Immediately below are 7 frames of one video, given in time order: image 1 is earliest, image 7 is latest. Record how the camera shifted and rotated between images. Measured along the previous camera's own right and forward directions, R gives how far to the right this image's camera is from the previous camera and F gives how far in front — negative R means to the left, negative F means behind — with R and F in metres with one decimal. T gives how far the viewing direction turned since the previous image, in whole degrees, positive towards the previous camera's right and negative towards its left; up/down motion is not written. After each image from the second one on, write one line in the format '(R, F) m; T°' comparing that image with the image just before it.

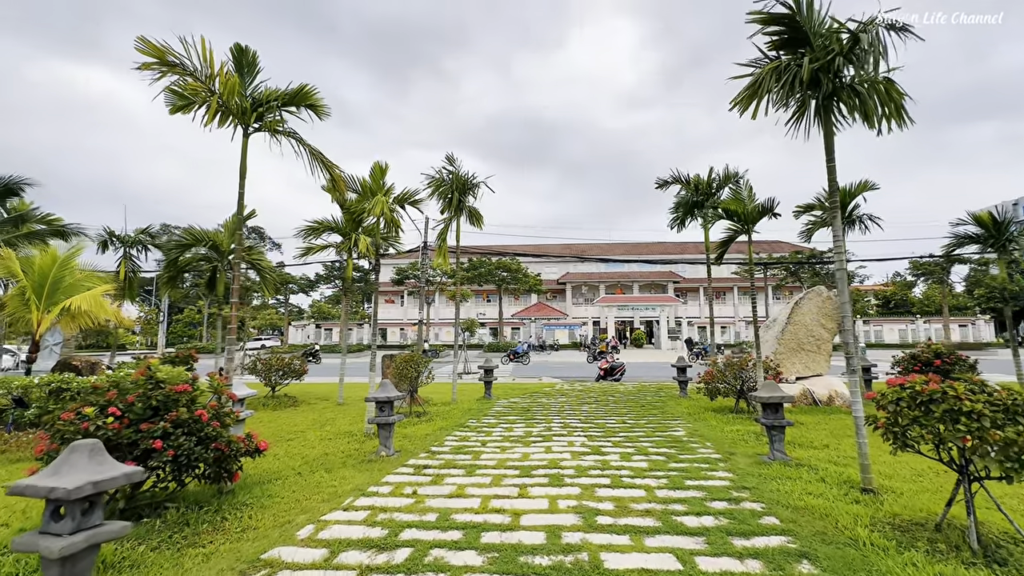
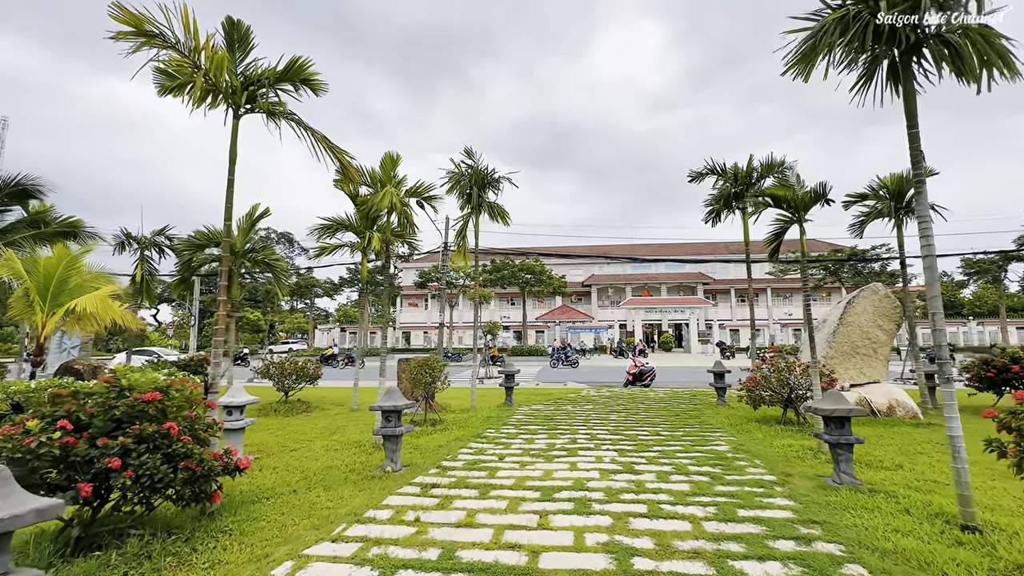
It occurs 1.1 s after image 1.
(+0.1, +0.6) m; -3°
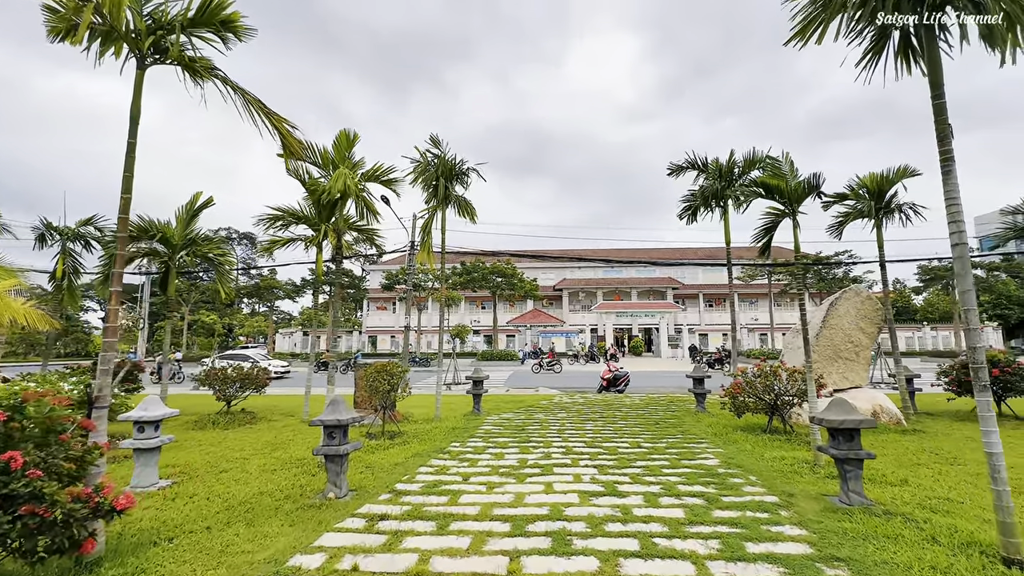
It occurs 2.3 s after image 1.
(0.0, +0.7) m; +4°
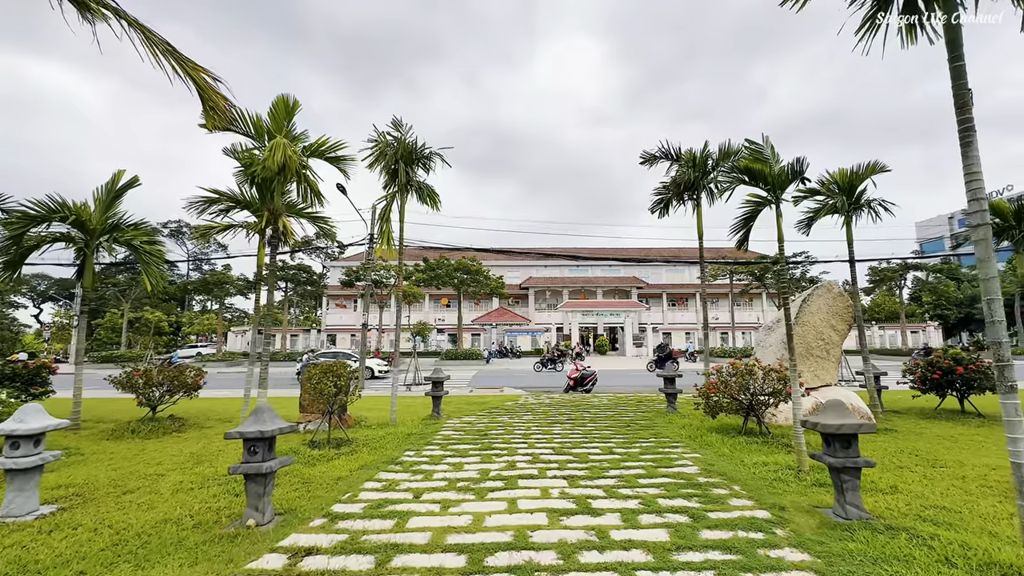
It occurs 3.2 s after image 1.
(0.0, +0.6) m; +4°
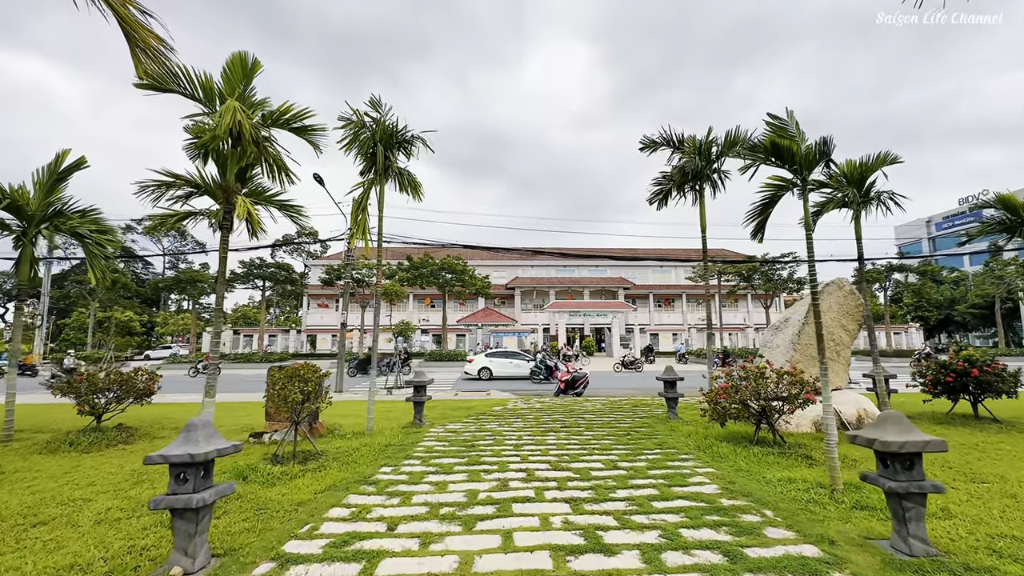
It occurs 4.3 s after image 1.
(-0.1, +0.7) m; +2°
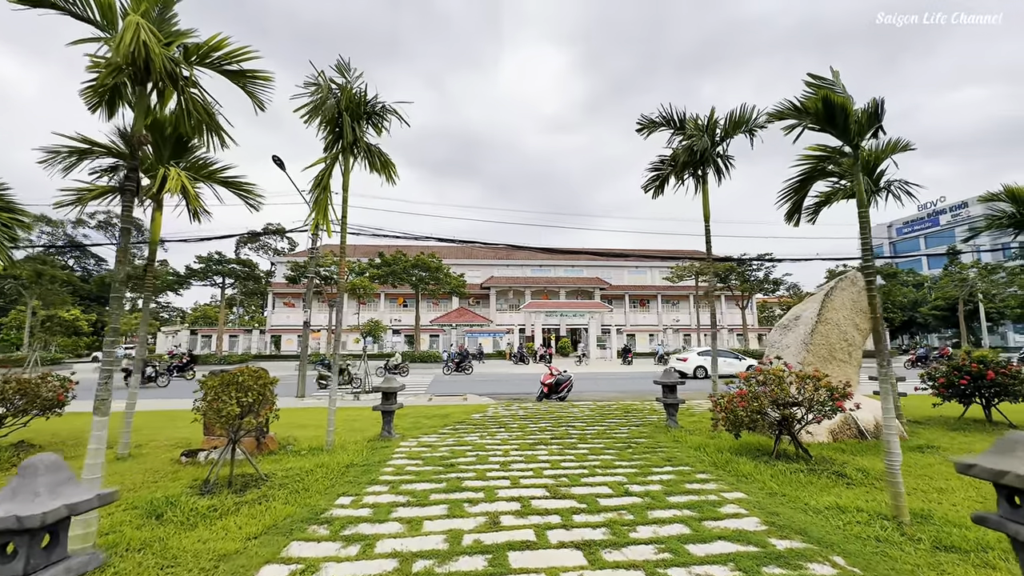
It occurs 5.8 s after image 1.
(-0.2, +0.9) m; +3°
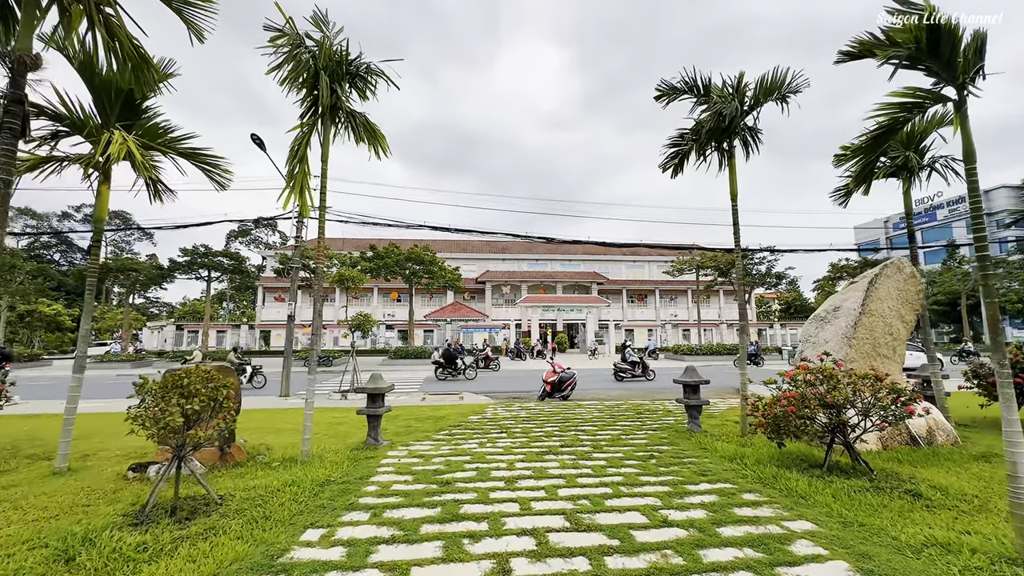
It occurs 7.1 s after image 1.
(-0.1, +0.8) m; +1°
